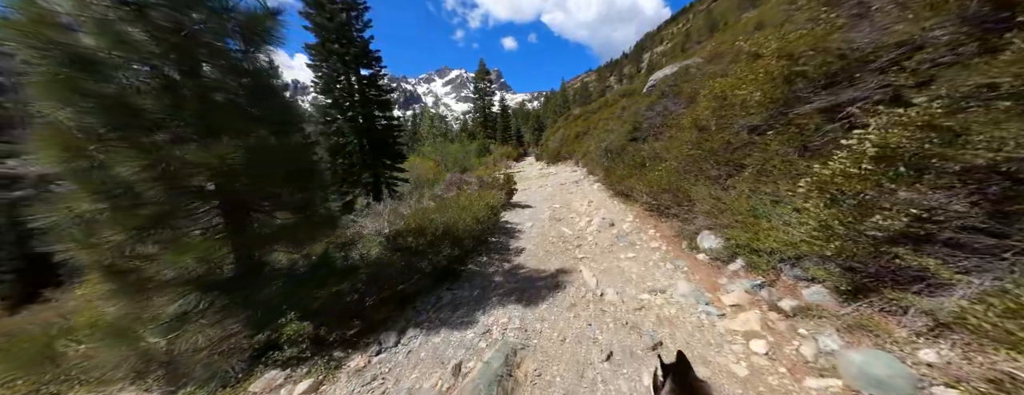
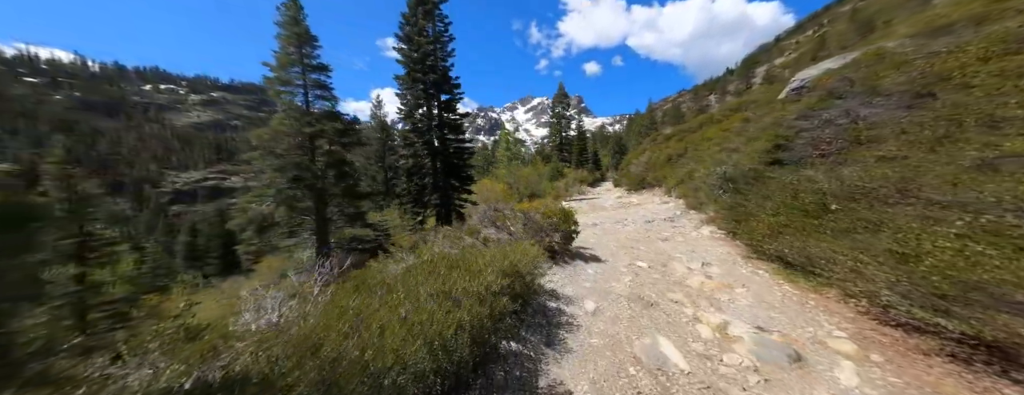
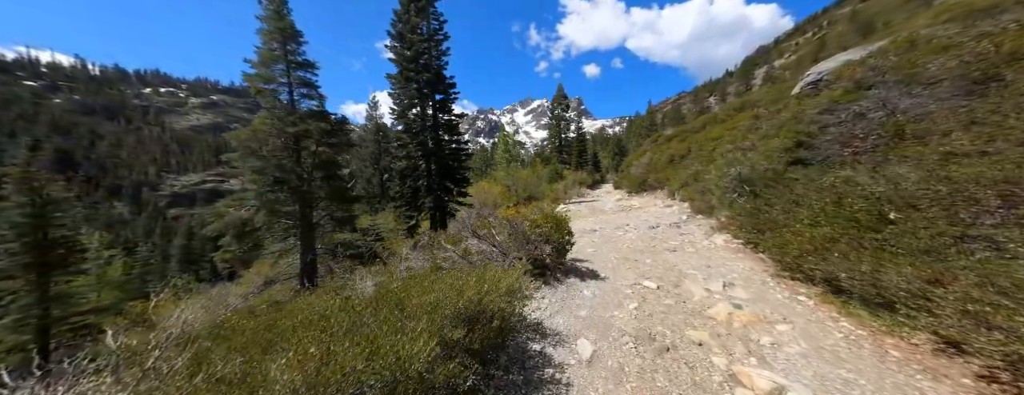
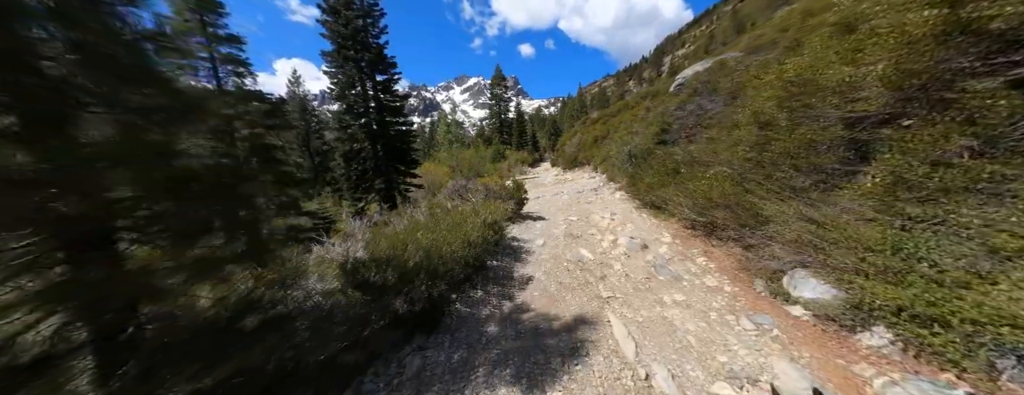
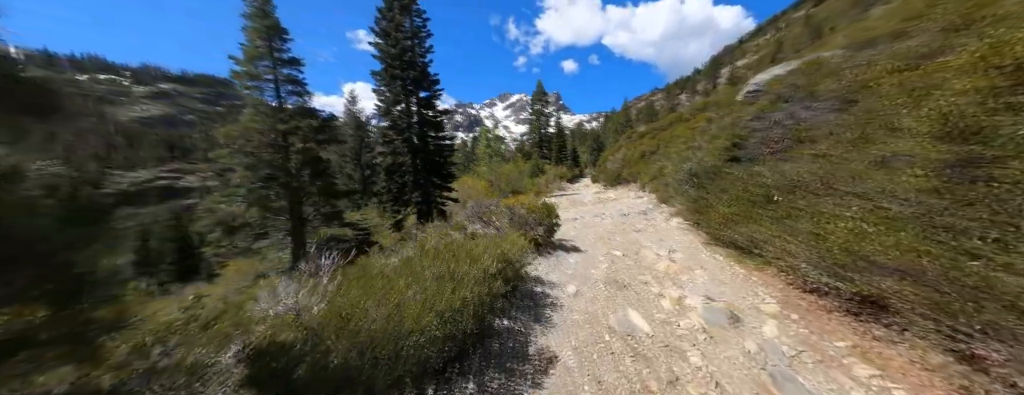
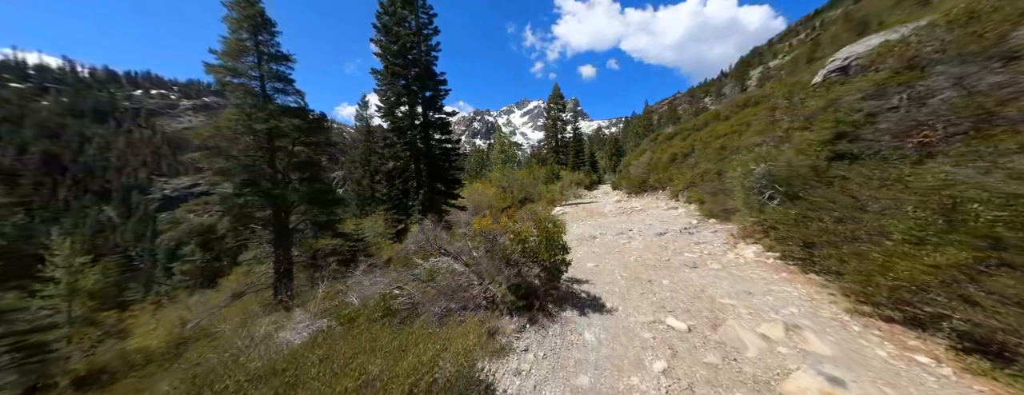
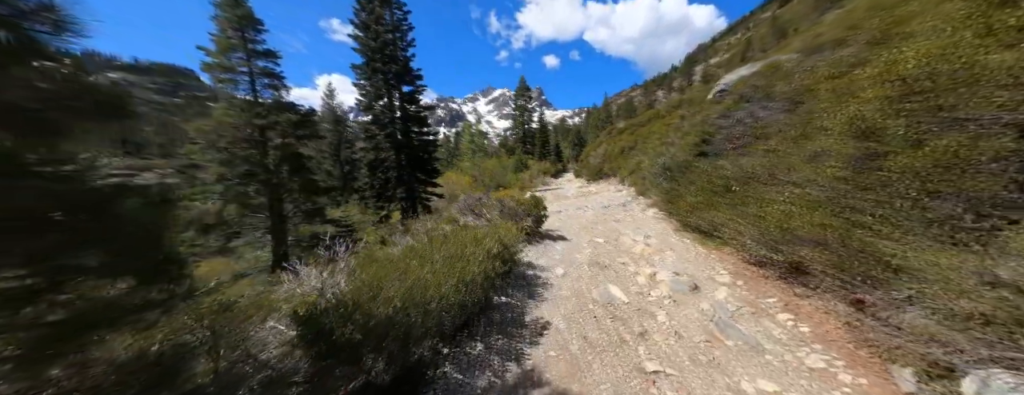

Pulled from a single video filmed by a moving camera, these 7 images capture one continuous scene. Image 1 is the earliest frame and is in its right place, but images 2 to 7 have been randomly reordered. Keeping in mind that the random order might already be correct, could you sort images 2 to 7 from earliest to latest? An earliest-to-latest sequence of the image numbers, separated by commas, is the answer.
4, 7, 5, 2, 3, 6
